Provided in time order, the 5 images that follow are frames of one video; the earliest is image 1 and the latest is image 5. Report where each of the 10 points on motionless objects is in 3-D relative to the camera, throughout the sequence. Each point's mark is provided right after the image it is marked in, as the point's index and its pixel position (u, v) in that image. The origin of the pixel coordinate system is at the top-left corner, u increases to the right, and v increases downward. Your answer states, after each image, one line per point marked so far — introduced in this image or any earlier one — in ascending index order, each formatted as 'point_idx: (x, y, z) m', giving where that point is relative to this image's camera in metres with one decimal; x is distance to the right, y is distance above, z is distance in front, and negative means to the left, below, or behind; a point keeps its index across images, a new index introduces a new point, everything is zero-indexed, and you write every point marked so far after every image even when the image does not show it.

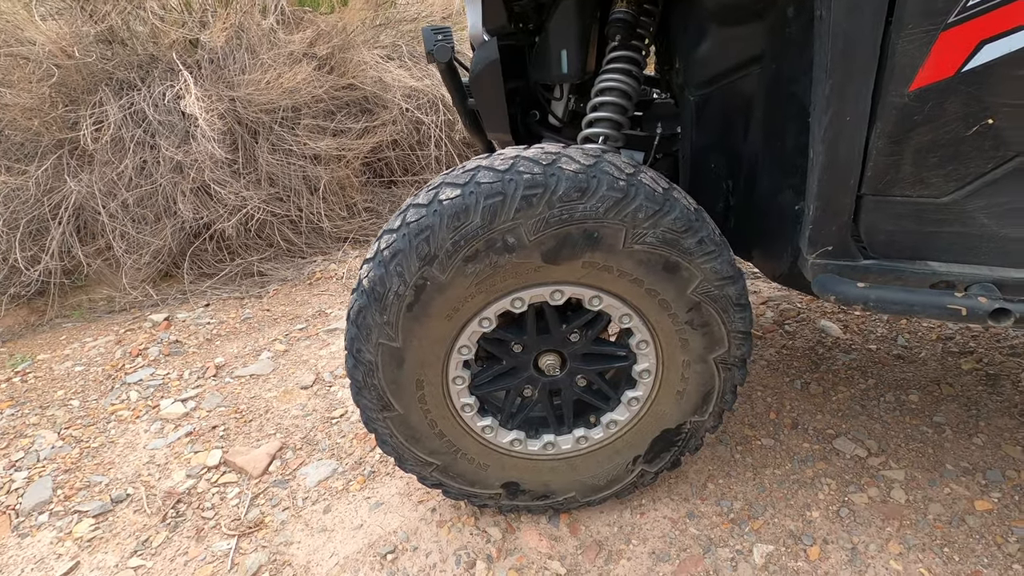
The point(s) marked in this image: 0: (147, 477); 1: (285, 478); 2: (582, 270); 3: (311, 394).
0: (-1.5, -0.8, +2.2) m
1: (-0.9, -0.8, +2.2) m
2: (+0.2, +0.1, +1.4) m
3: (-1.0, -0.5, +2.6) m
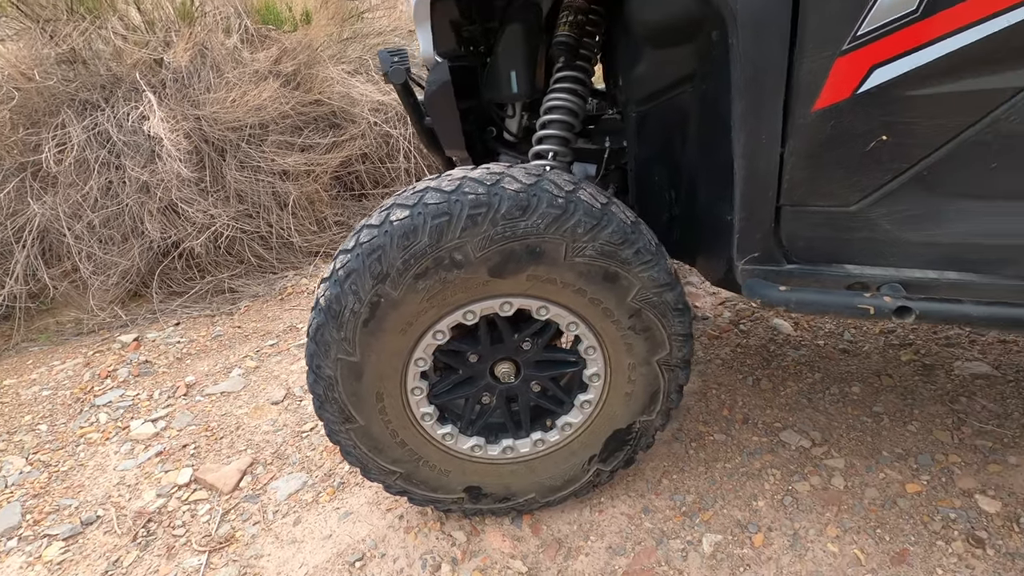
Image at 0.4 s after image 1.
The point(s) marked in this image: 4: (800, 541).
0: (-1.7, -0.9, +2.3) m
1: (-1.1, -0.8, +2.2) m
2: (0.0, 0.0, +1.5) m
3: (-1.1, -0.6, +2.6) m
4: (+1.0, -0.8, +1.8) m
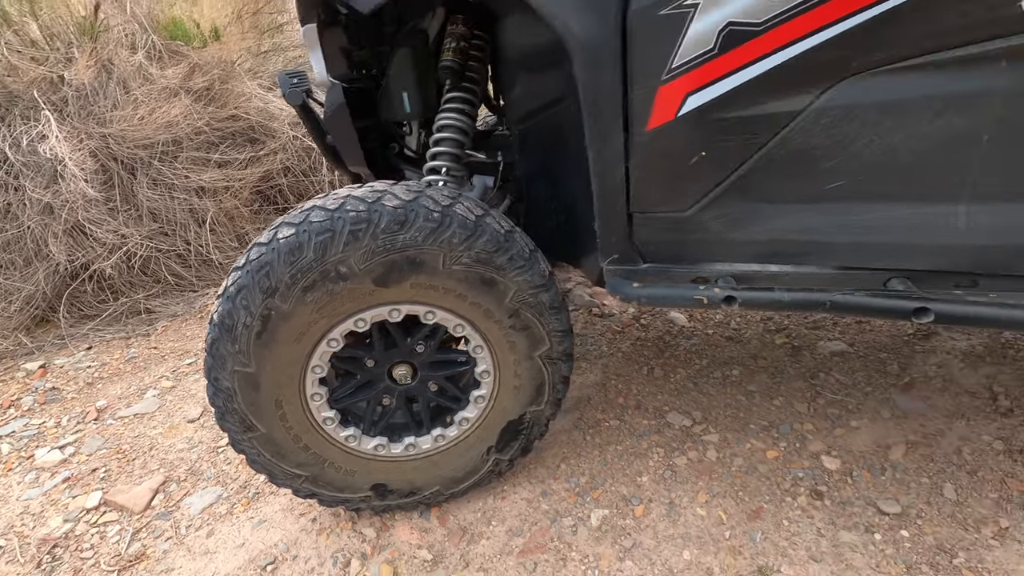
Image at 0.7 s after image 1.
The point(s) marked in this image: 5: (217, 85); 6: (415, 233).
0: (-2.0, -1.0, +2.2) m
1: (-1.4, -0.9, +2.2) m
2: (-0.3, 0.0, +1.7) m
3: (-1.6, -0.7, +2.7) m
4: (+0.6, -0.8, +2.0) m
5: (-2.5, +1.7, +4.5) m
6: (-0.3, +0.2, +1.6) m
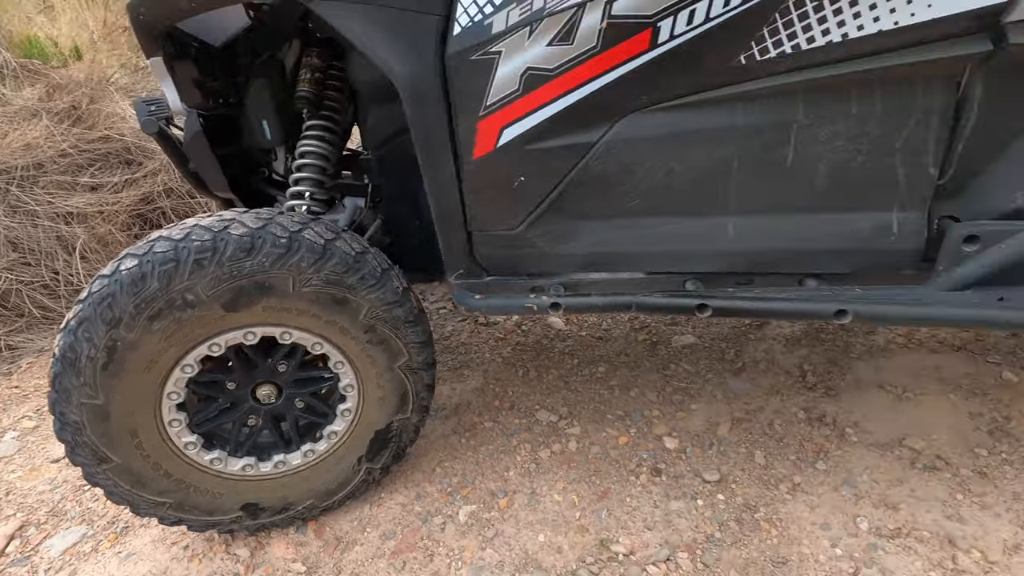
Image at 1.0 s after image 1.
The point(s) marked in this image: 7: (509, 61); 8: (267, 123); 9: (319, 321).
0: (-2.5, -1.2, +2.0) m
1: (-2.0, -1.1, +2.1) m
2: (-0.8, -0.1, +1.7) m
3: (-2.1, -0.8, +2.5) m
4: (+0.1, -0.9, +2.2) m
5: (-3.4, +1.5, +4.3) m
6: (-0.8, +0.1, +1.7) m
7: (0.0, +0.7, +1.6) m
8: (-1.0, +0.7, +2.3) m
9: (-0.7, -0.1, +1.8) m
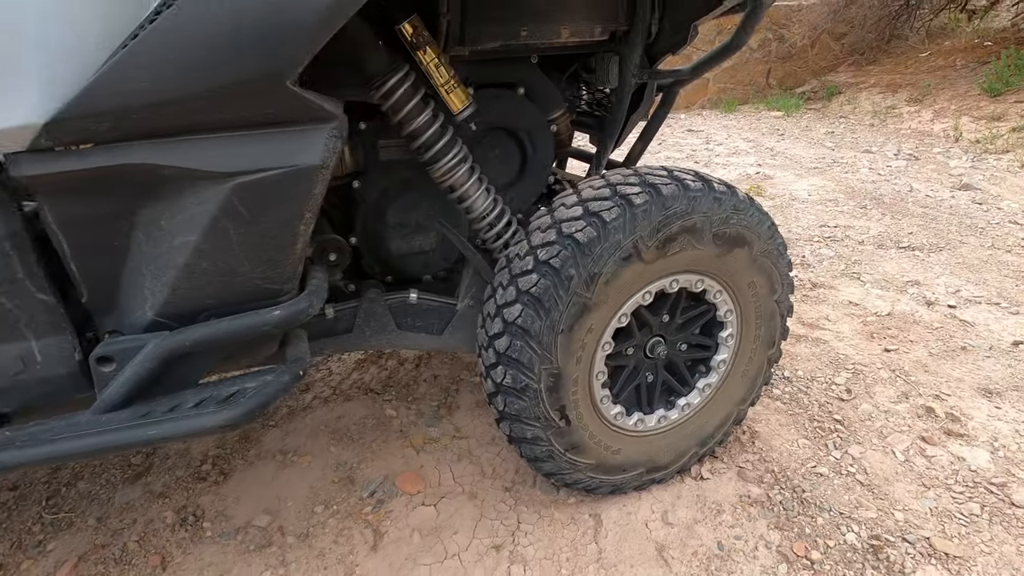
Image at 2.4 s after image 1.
0: (-4.4, -2.1, 0.0) m
1: (-4.0, -2.0, +0.4) m
2: (-3.0, -0.8, +0.6) m
3: (-4.4, -1.8, +0.7) m
4: (-2.3, -1.4, +1.5) m
5: (-6.7, +0.1, +1.5) m
6: (-3.0, -0.6, +0.6) m
7: (-2.3, +0.1, +0.9) m
8: (-3.6, -0.1, +1.0) m
9: (-2.9, -0.8, +0.8) m
